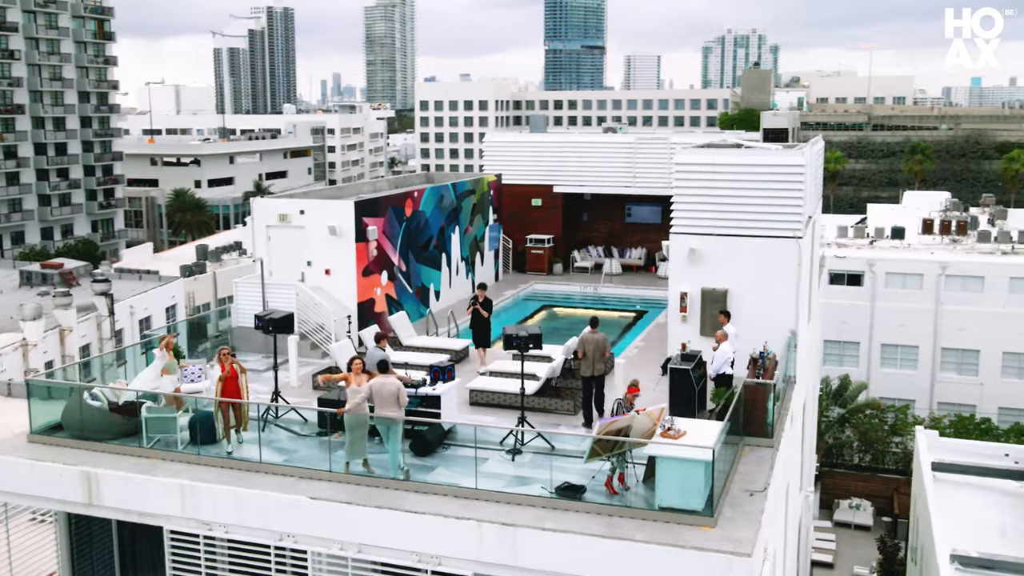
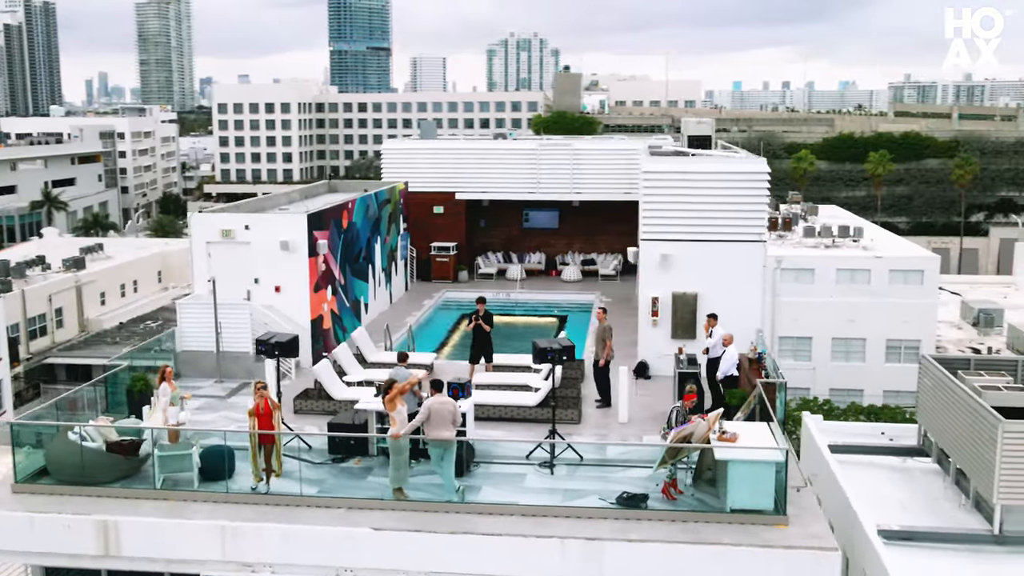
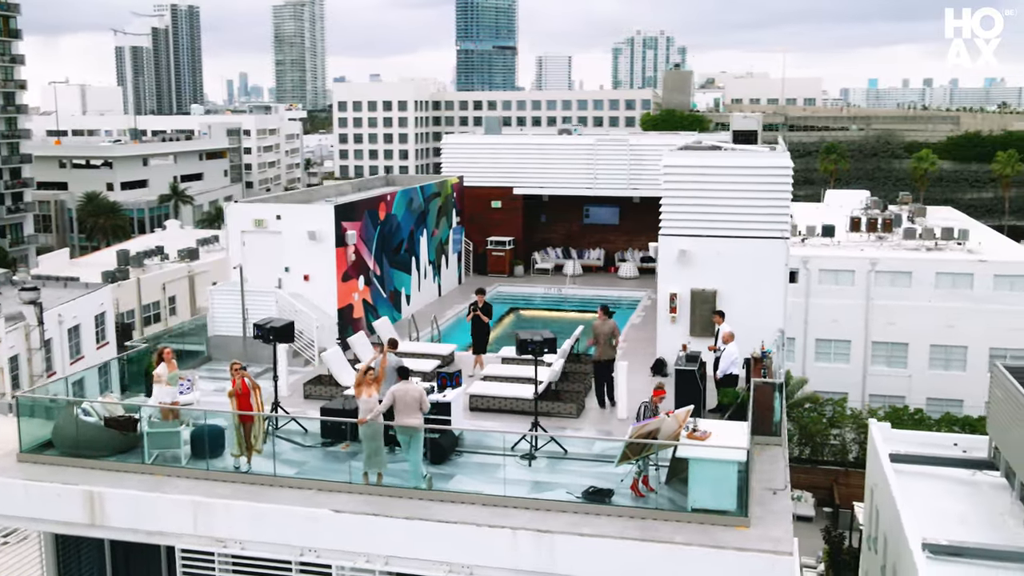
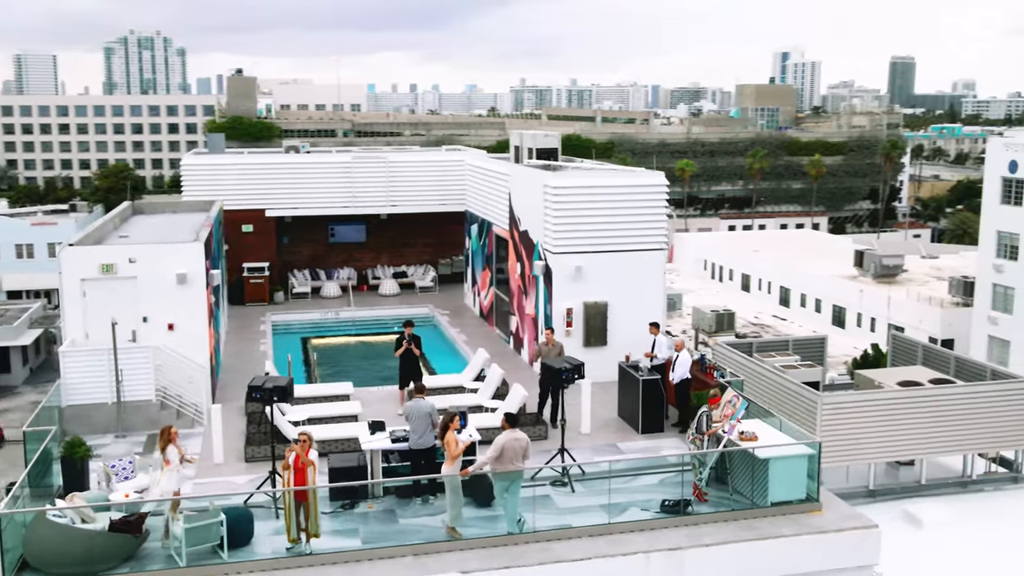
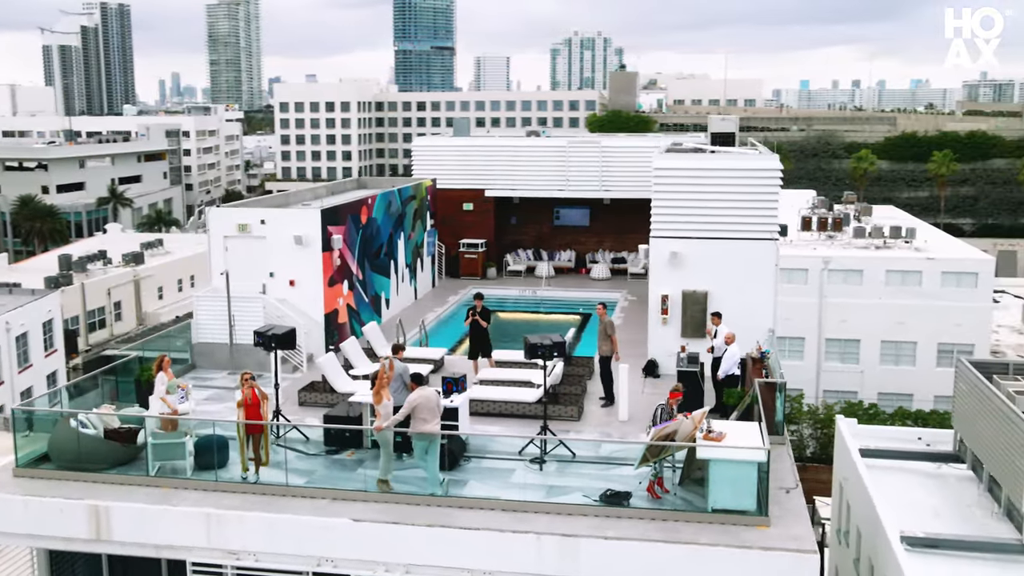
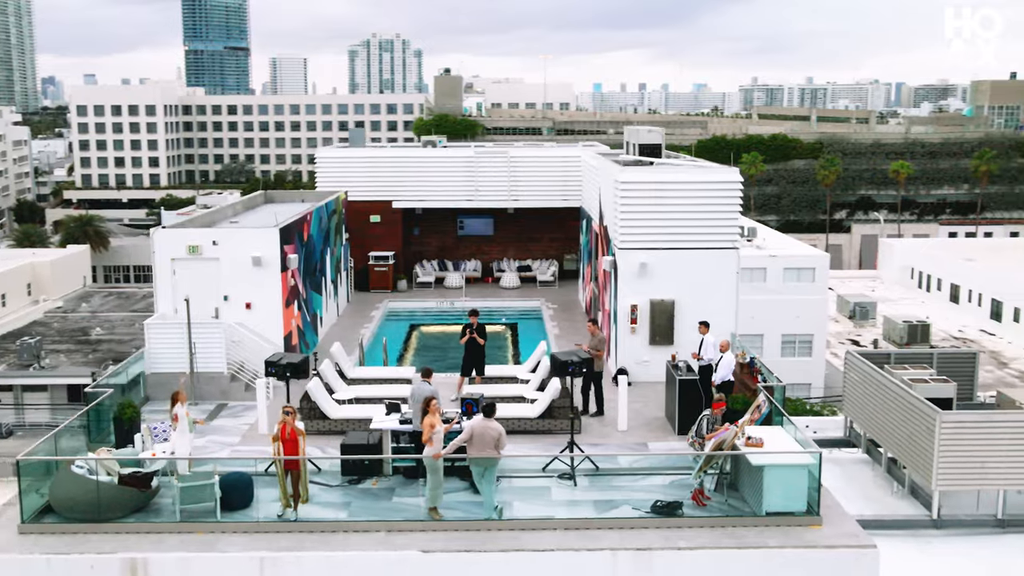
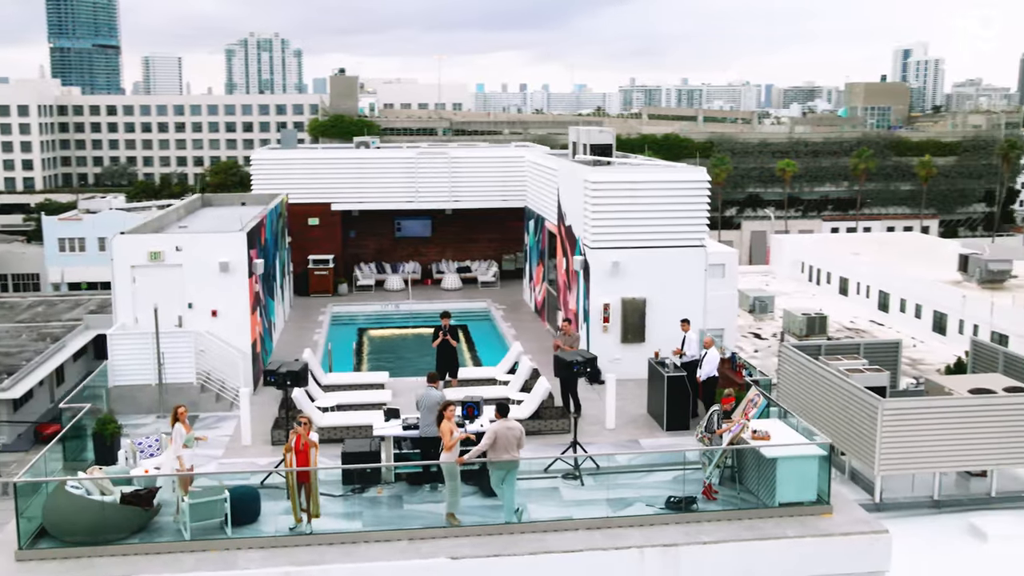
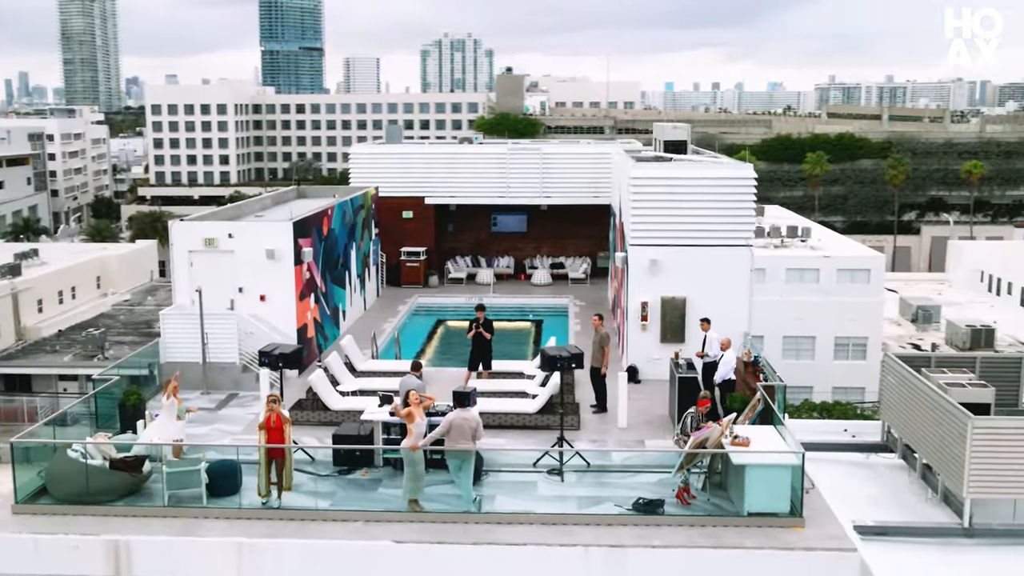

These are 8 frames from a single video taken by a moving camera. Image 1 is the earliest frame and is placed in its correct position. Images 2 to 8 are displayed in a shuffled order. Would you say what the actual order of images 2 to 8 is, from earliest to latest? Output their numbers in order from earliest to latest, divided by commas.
3, 5, 2, 8, 6, 7, 4
